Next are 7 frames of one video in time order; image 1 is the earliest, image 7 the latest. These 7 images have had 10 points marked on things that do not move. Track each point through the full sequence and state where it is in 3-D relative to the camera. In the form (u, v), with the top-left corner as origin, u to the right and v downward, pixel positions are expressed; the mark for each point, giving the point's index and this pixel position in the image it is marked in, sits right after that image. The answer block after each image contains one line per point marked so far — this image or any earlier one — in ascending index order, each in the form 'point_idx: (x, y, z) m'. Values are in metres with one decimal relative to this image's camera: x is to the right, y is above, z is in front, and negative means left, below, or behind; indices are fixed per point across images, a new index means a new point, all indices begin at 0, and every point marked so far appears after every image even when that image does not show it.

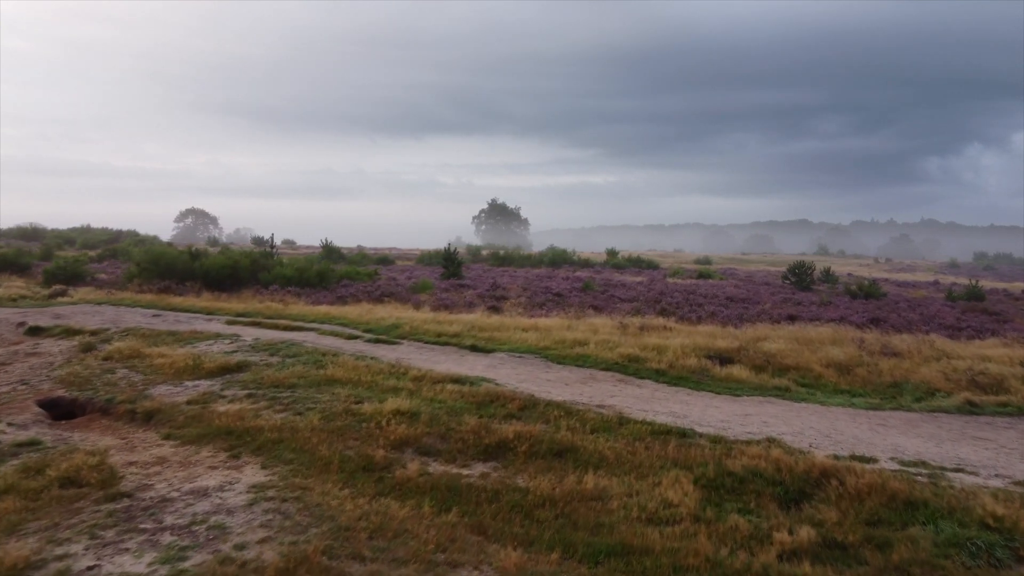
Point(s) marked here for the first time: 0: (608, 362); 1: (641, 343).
0: (+2.2, -1.7, +12.9) m
1: (+3.2, -1.4, +14.2) m
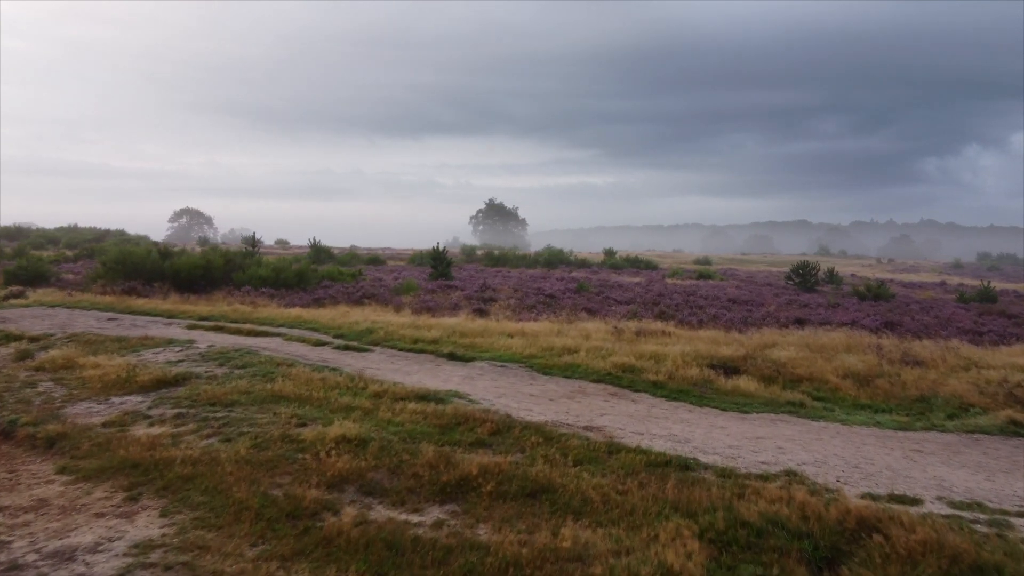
0: (+1.8, -1.7, +11.6) m
1: (+2.8, -1.4, +12.8) m
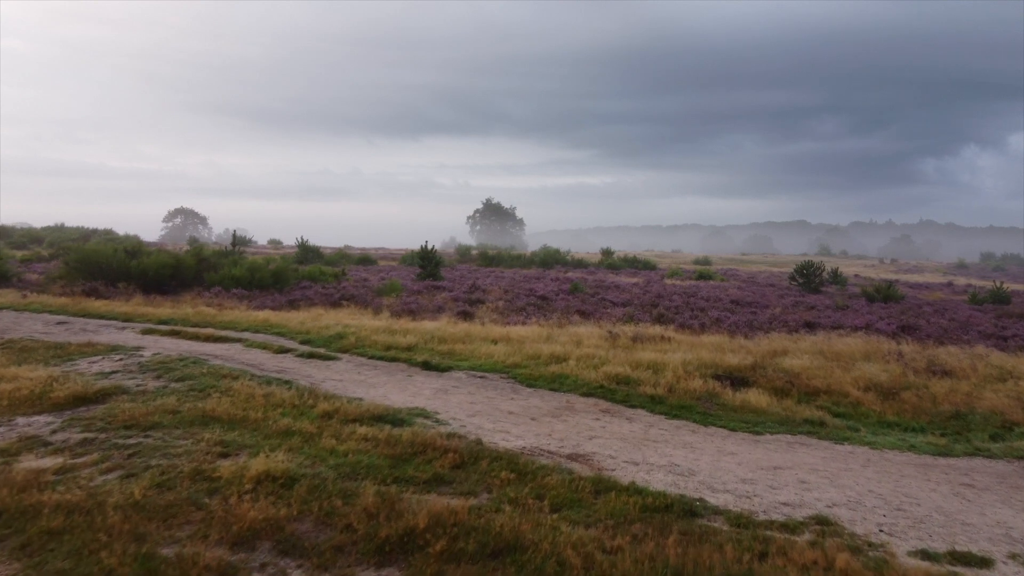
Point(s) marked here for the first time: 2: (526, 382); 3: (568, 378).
0: (+1.4, -1.8, +10.2) m
1: (+2.4, -1.5, +11.5) m
2: (+0.2, -1.7, +10.5) m
3: (+1.0, -1.7, +10.6) m
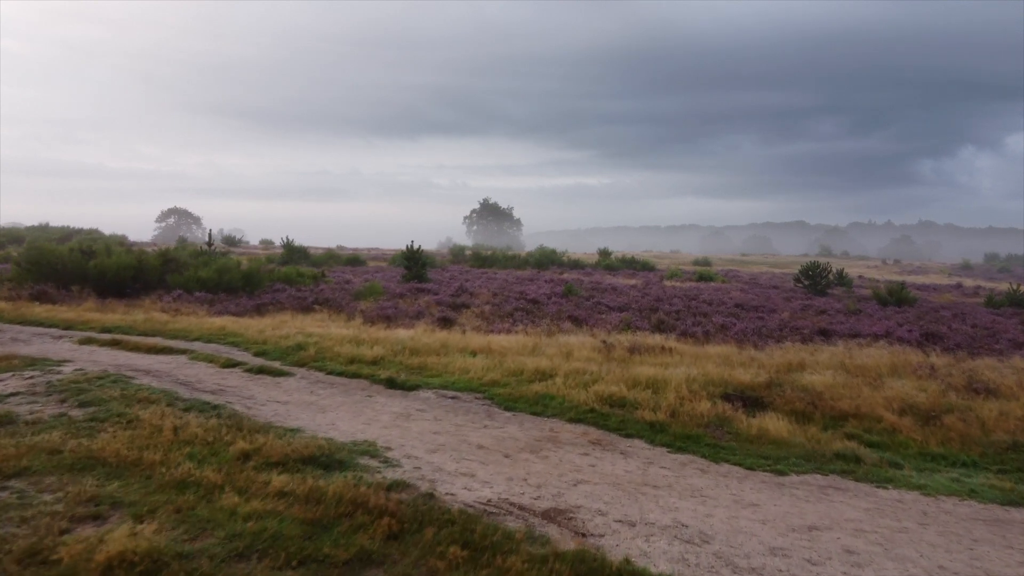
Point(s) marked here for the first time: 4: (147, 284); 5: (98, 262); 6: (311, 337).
0: (+1.0, -1.8, +8.7) m
1: (+2.0, -1.6, +10.0) m
2: (-0.1, -1.8, +8.9) m
3: (+0.7, -1.8, +9.1) m
4: (-12.7, +0.1, +19.7) m
5: (-13.9, +0.8, +19.0) m
6: (-4.5, -1.1, +12.8) m
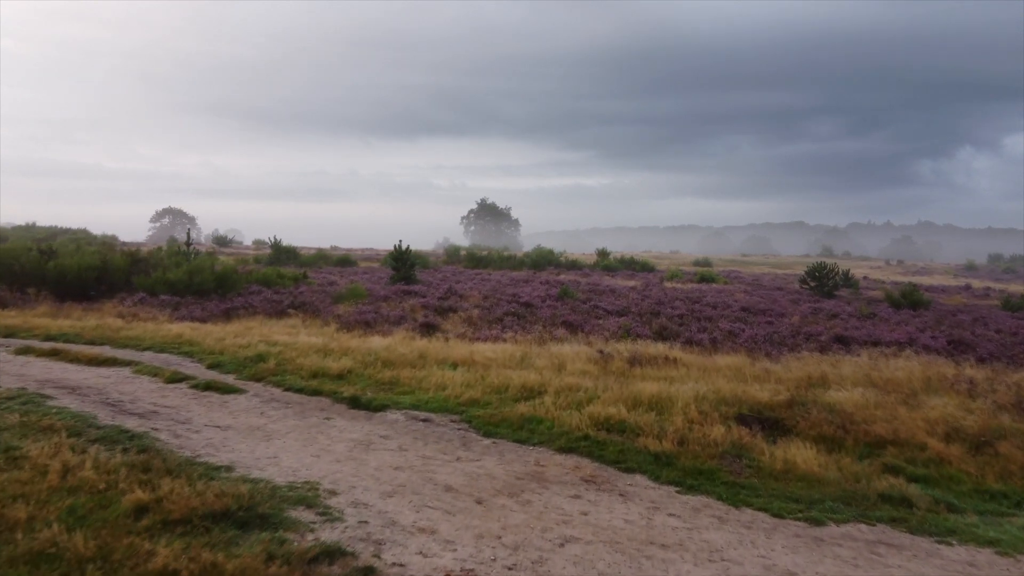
0: (+0.8, -1.9, +7.4) m
1: (+1.8, -1.6, +8.7) m
2: (-0.4, -1.9, +7.6) m
3: (+0.4, -1.8, +7.8) m
4: (-13.0, 0.0, +18.4) m
5: (-14.2, +0.8, +17.7) m
6: (-4.8, -1.2, +11.5) m
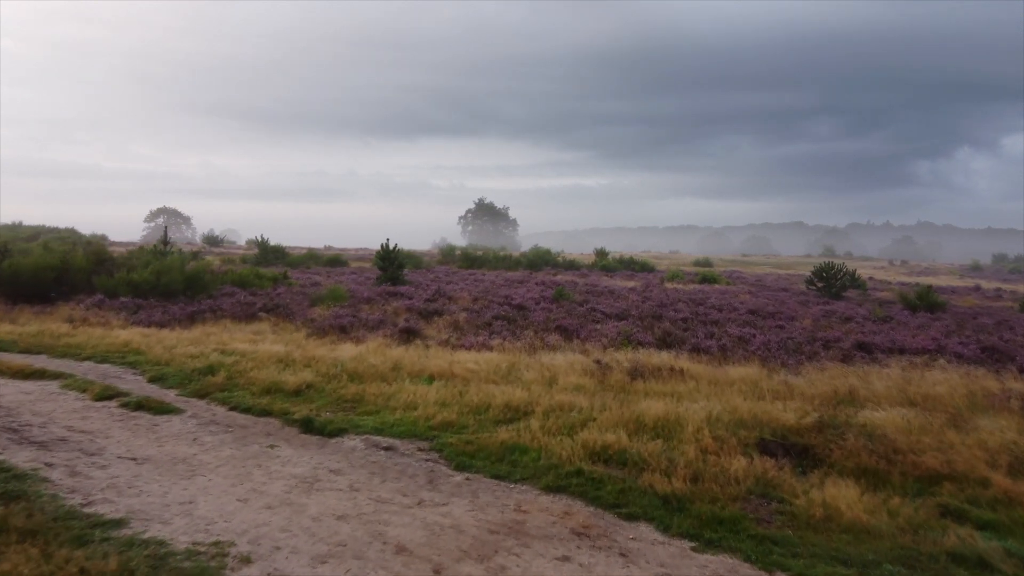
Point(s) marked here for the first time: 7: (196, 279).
0: (+0.5, -1.9, +6.2) m
1: (+1.5, -1.7, +7.4) m
2: (-0.6, -1.9, +6.4) m
3: (+0.1, -1.9, +6.5) m
4: (-13.3, 0.0, +17.1) m
5: (-14.4, +0.7, +16.4) m
6: (-5.1, -1.2, +10.2) m
7: (-10.0, +0.3, +18.0) m
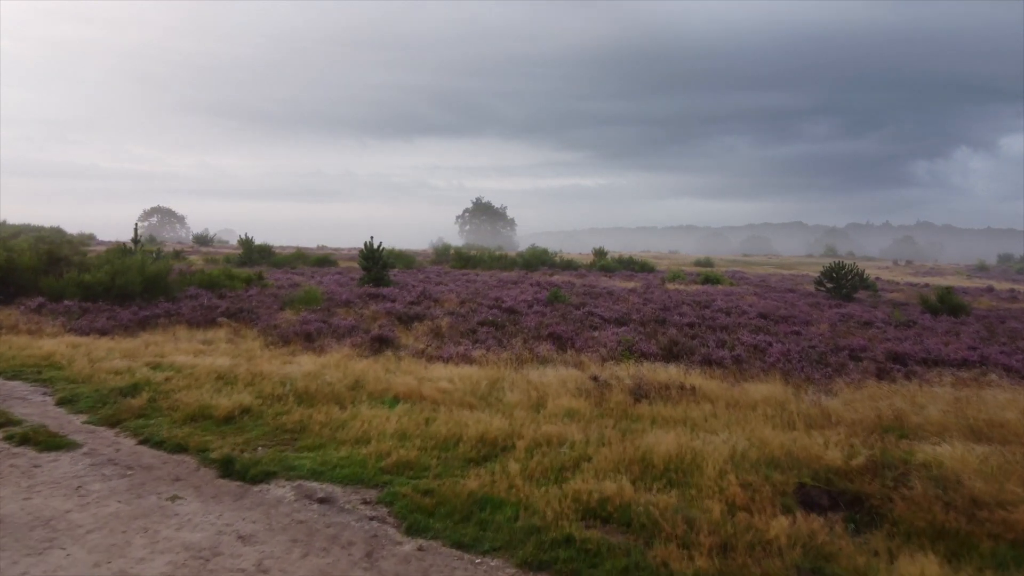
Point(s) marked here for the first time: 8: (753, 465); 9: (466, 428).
0: (+0.3, -2.0, +4.7) m
1: (+1.3, -1.7, +5.9) m
2: (-0.9, -2.0, +4.9) m
3: (-0.1, -1.9, +5.0) m
4: (-13.6, -0.1, +15.6) m
5: (-14.7, +0.7, +14.8) m
6: (-5.3, -1.3, +8.7) m
7: (-10.3, +0.2, +16.4) m
8: (+2.5, -1.8, +5.8) m
9: (-0.5, -1.6, +6.6) m
